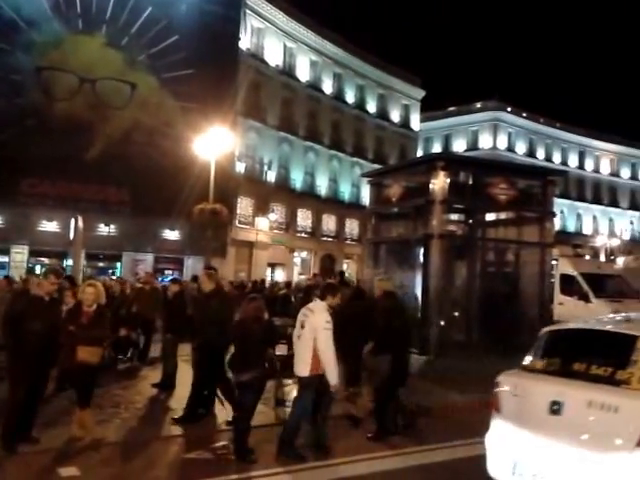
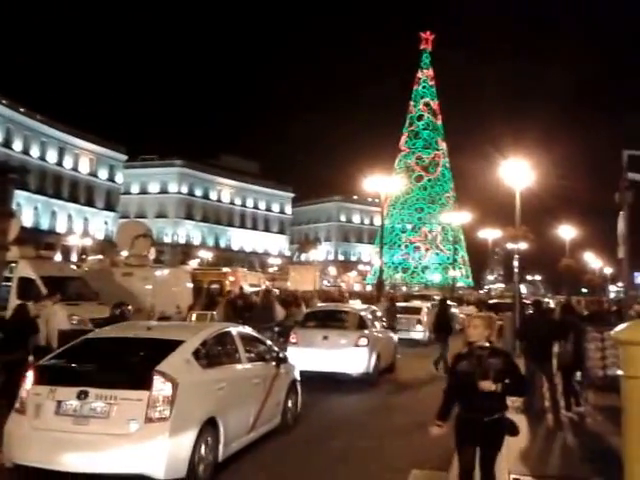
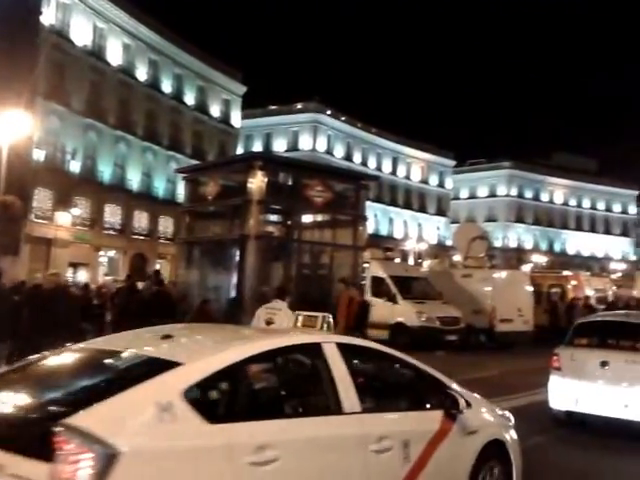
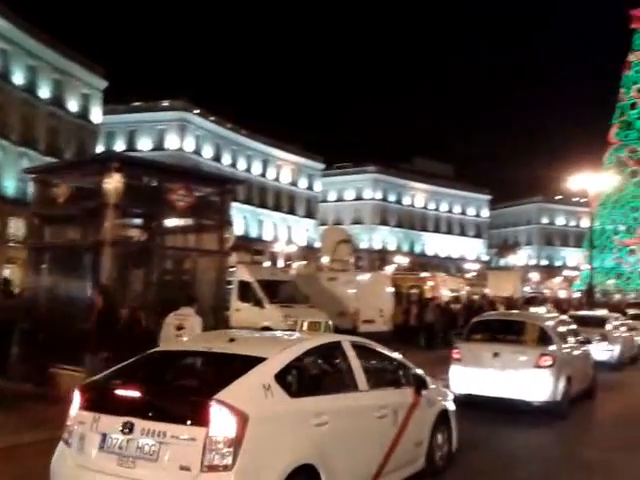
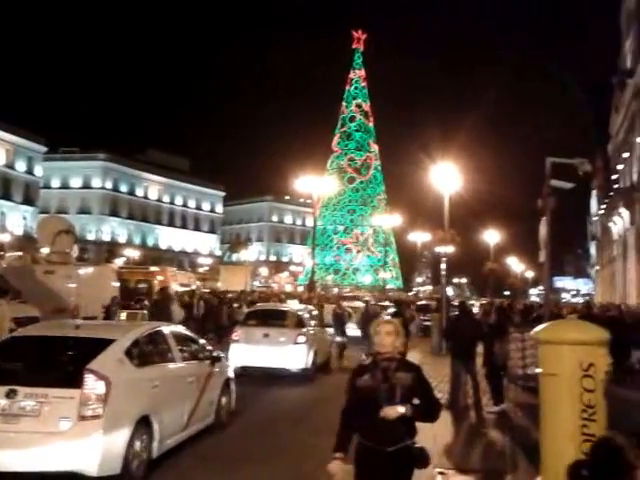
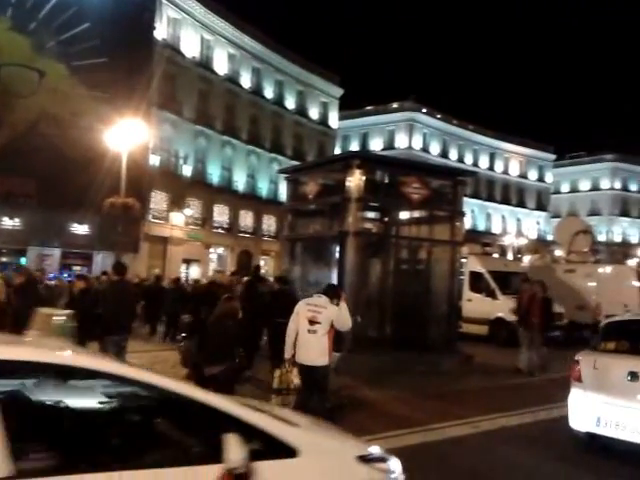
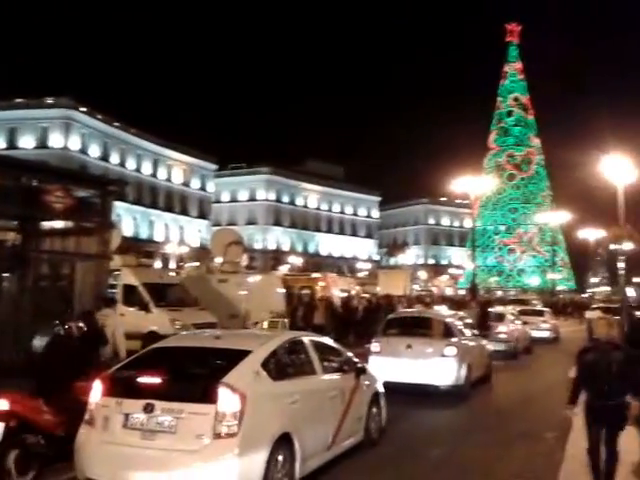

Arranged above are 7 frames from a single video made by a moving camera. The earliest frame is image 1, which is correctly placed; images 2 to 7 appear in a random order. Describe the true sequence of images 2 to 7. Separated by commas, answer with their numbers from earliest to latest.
6, 3, 4, 7, 2, 5
